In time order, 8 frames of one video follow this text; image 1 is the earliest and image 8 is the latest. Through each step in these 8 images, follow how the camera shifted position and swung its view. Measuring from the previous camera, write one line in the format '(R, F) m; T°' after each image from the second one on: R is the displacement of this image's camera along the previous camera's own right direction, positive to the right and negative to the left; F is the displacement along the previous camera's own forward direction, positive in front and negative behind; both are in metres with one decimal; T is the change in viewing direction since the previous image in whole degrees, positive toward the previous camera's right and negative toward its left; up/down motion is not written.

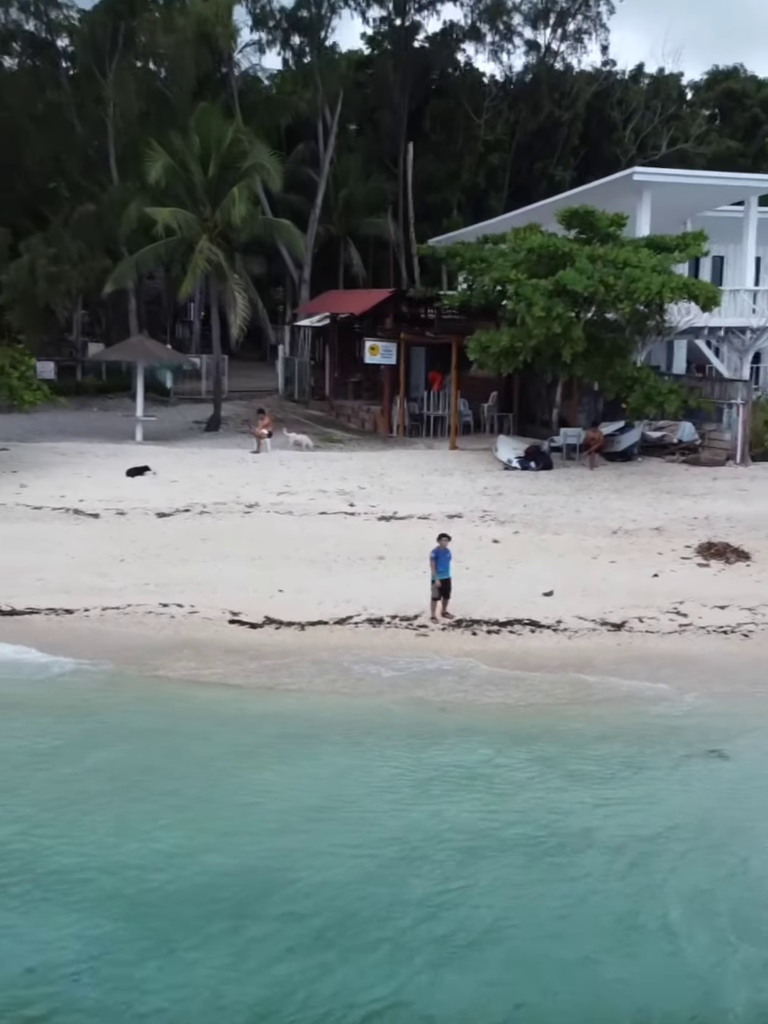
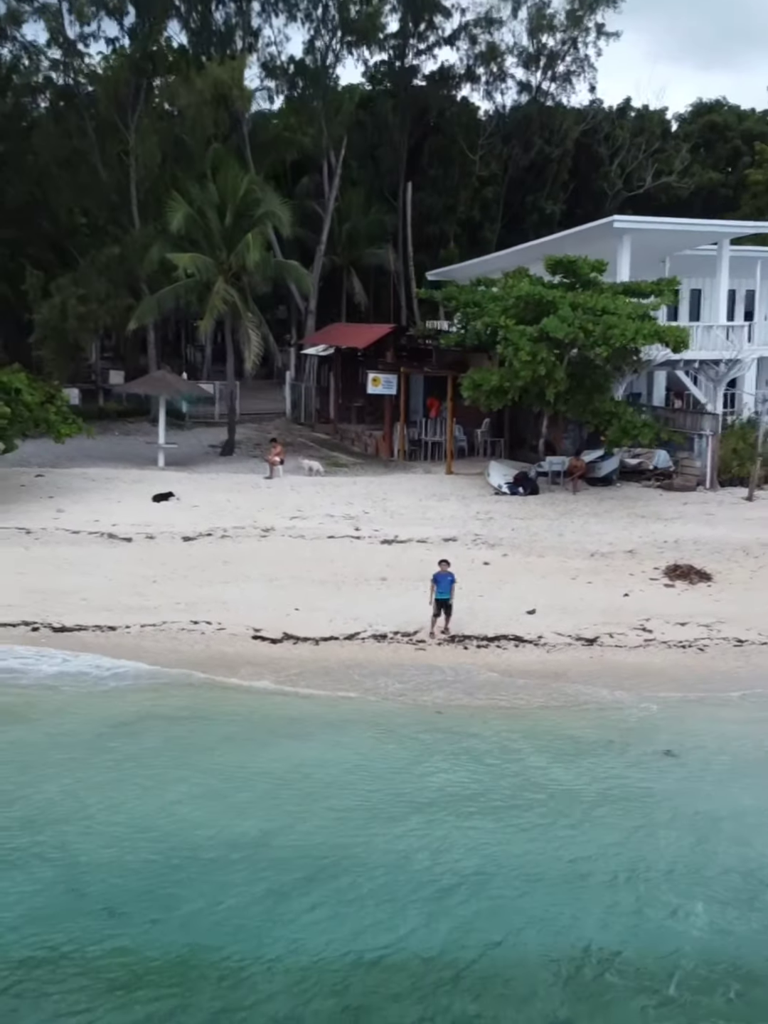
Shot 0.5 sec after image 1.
(+0.1, -1.7) m; 0°
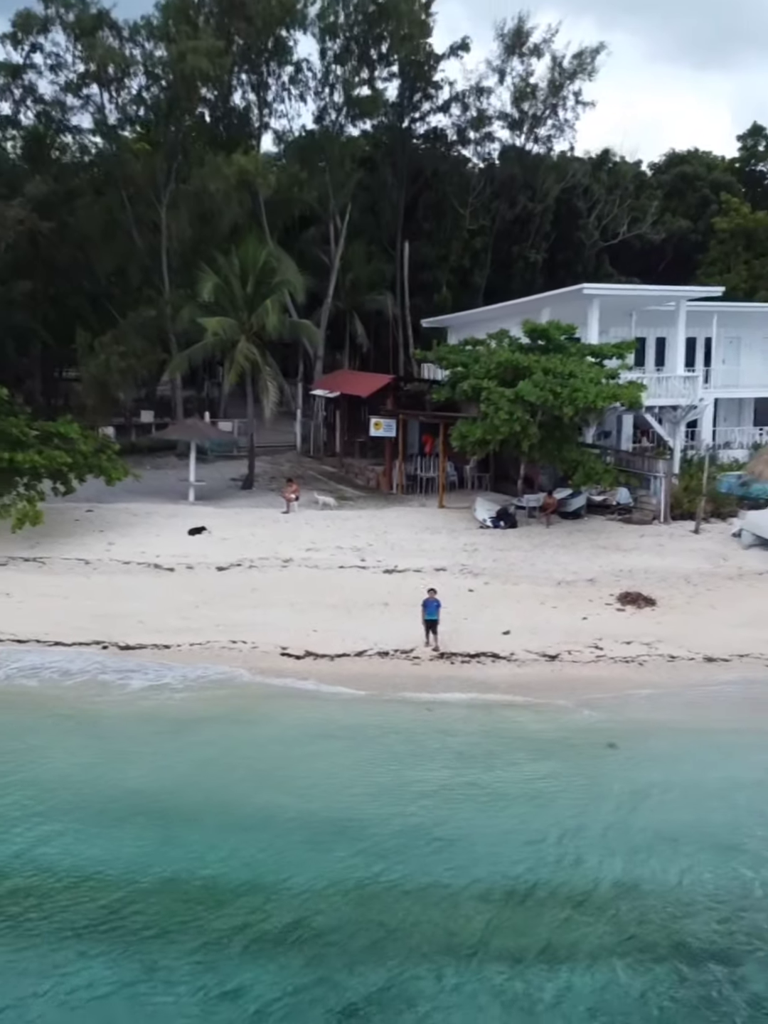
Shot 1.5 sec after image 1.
(-0.1, -3.3) m; 0°
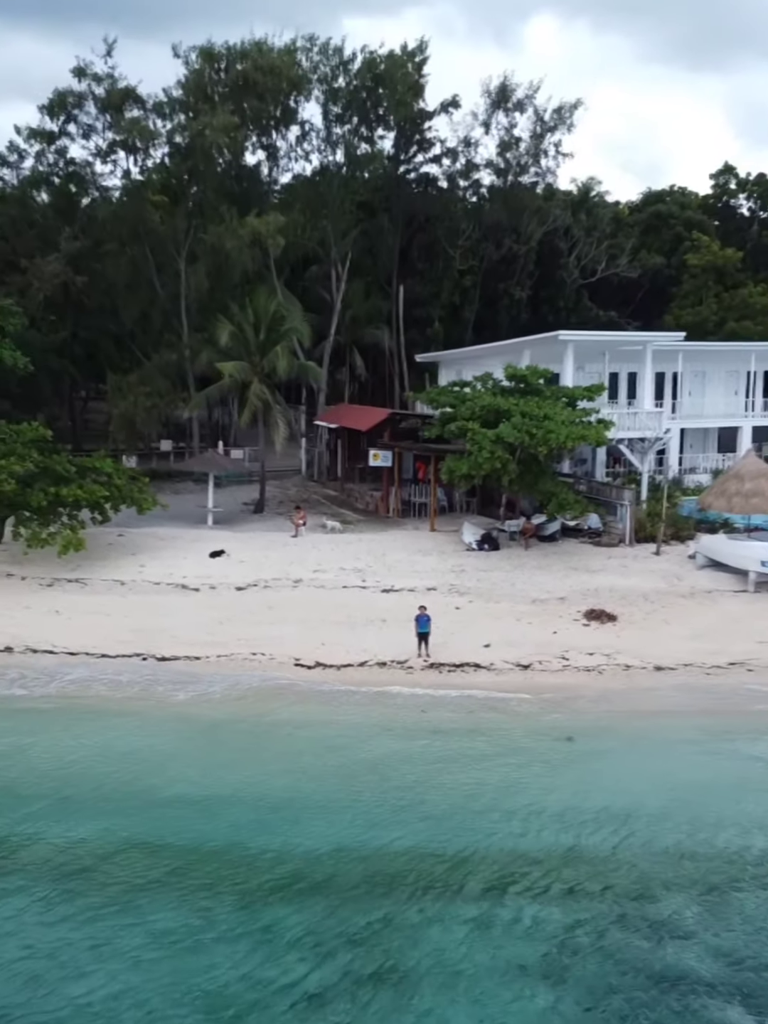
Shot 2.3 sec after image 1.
(0.0, -3.0) m; 0°
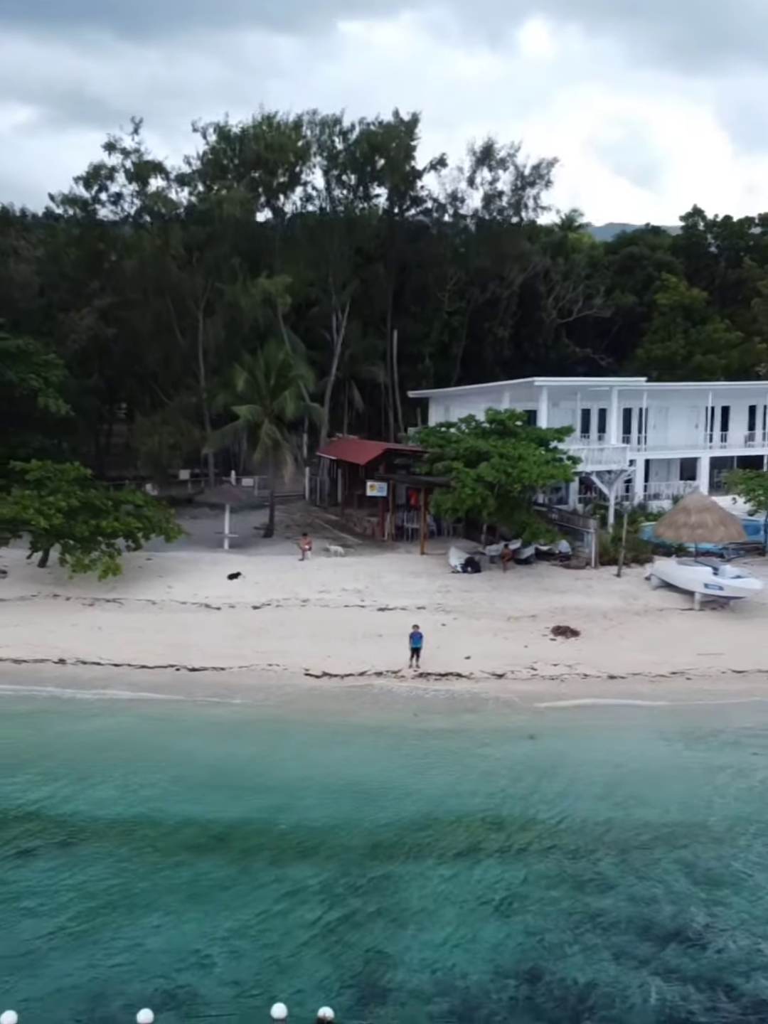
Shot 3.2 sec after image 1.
(-0.1, -3.6) m; 0°
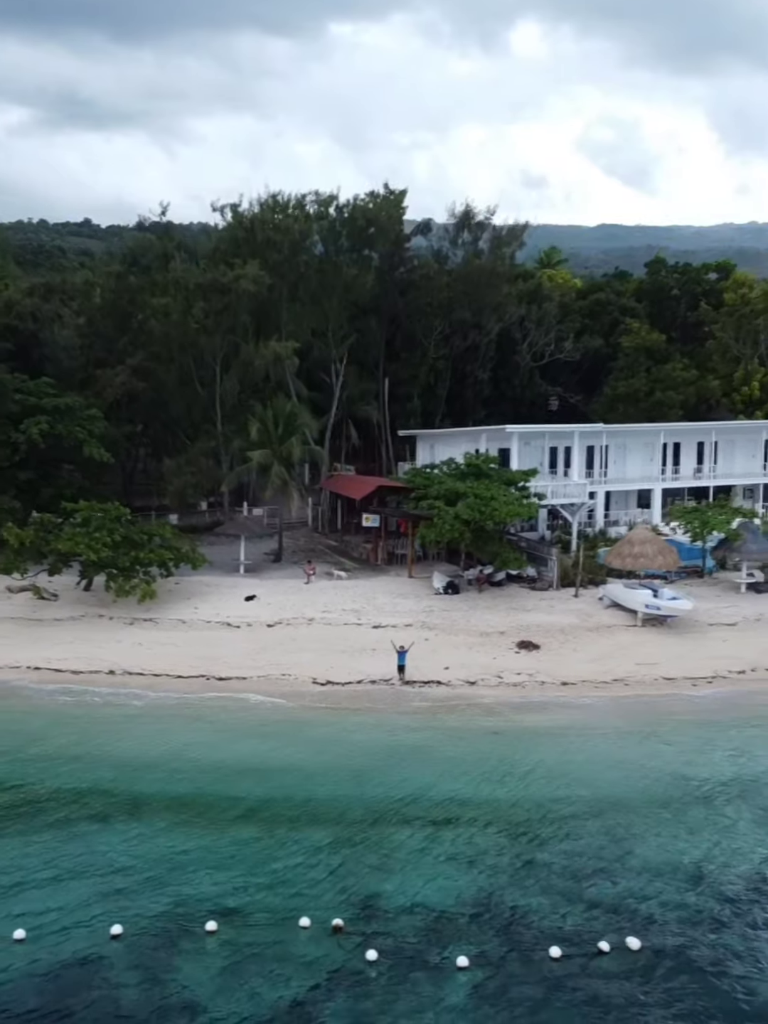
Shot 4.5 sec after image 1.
(0.0, -5.1) m; 0°
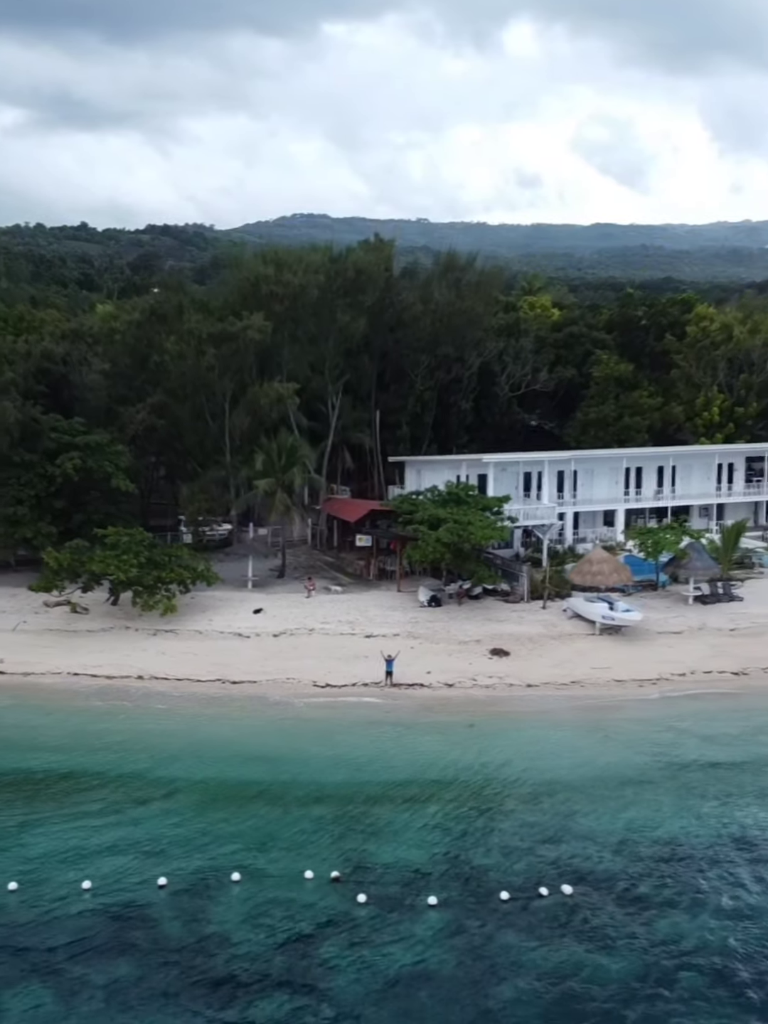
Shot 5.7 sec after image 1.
(+0.2, -4.7) m; 0°
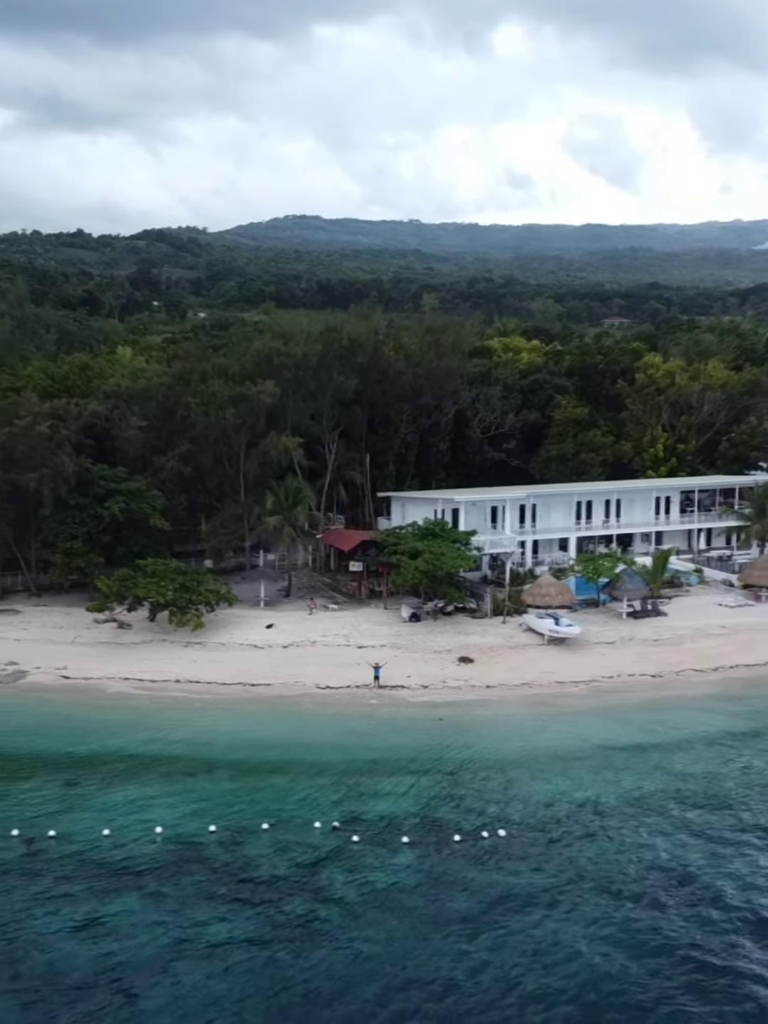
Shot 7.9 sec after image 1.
(+0.2, -8.5) m; 0°
